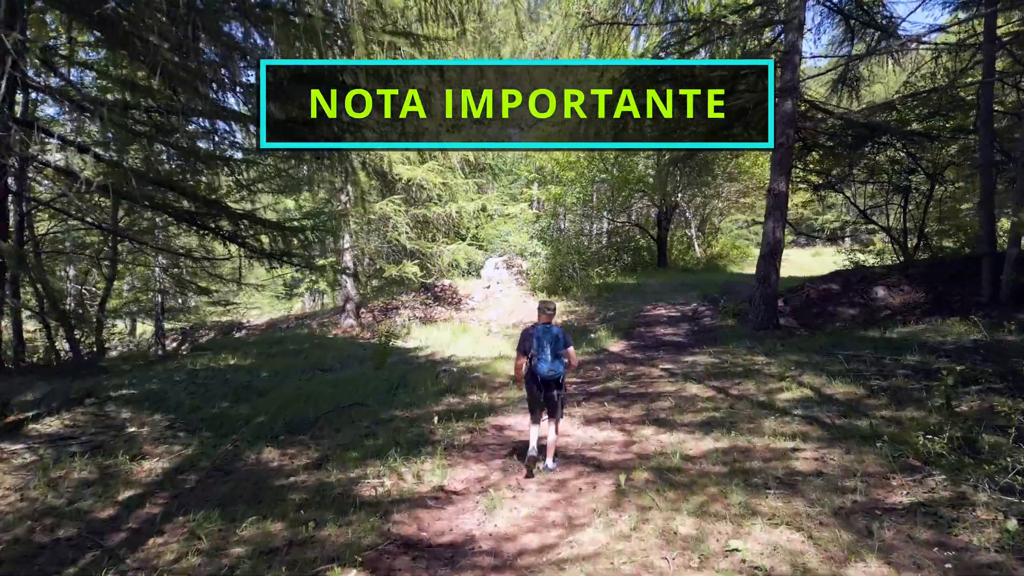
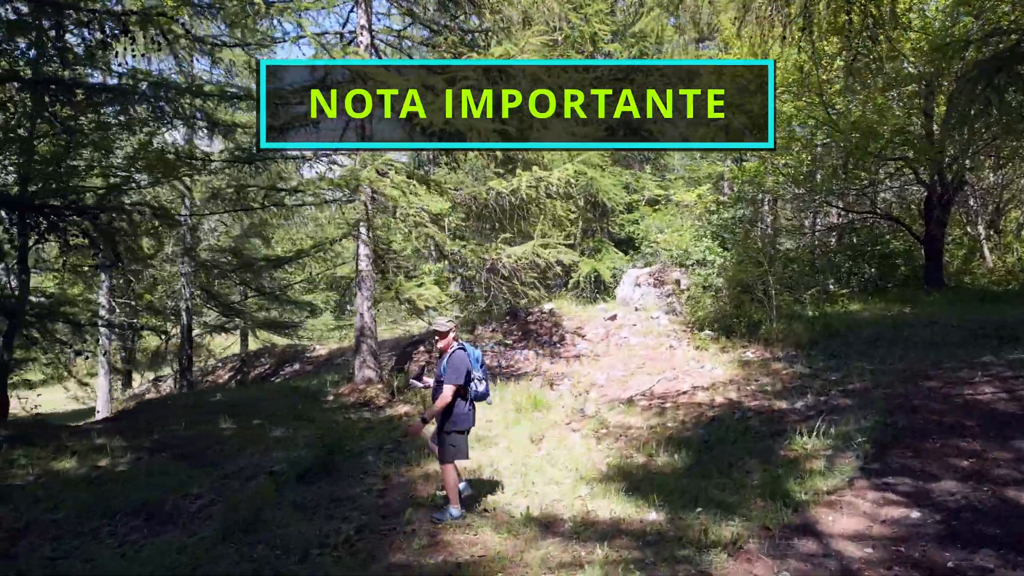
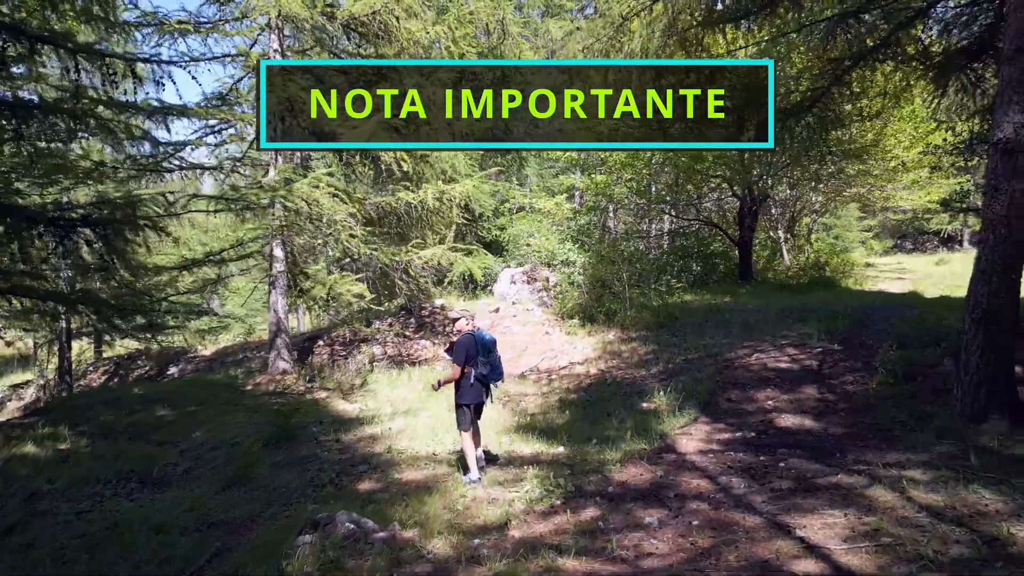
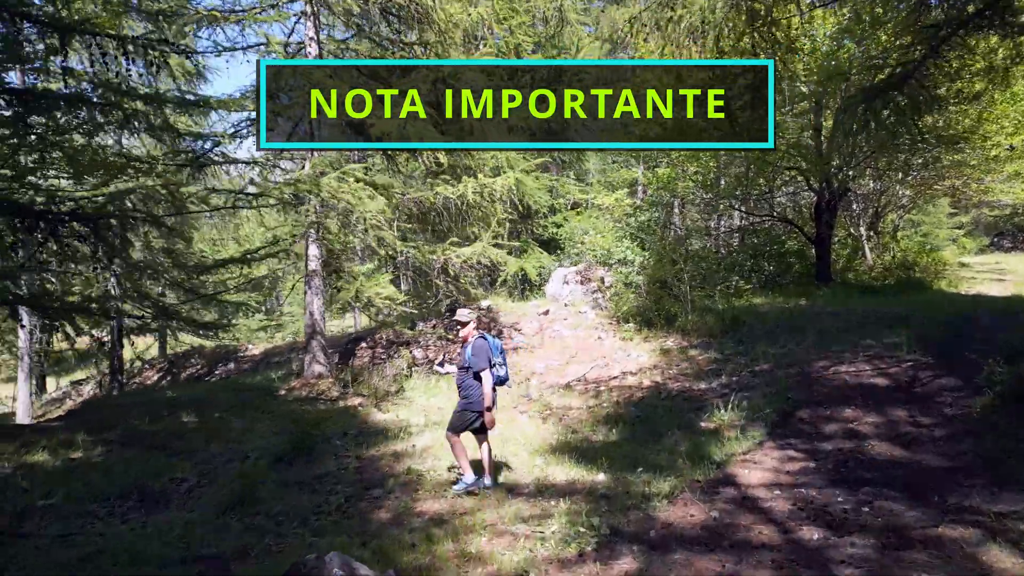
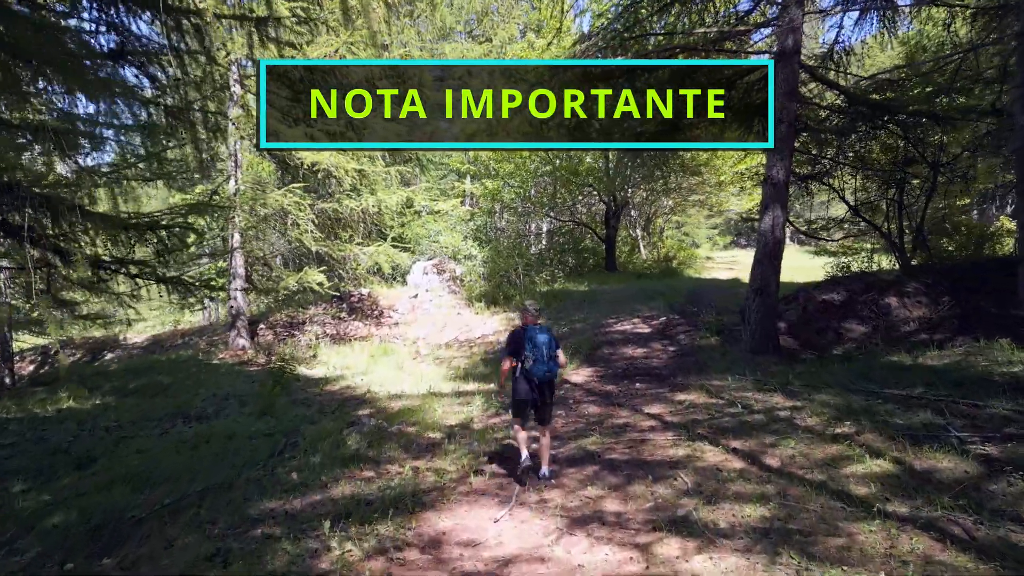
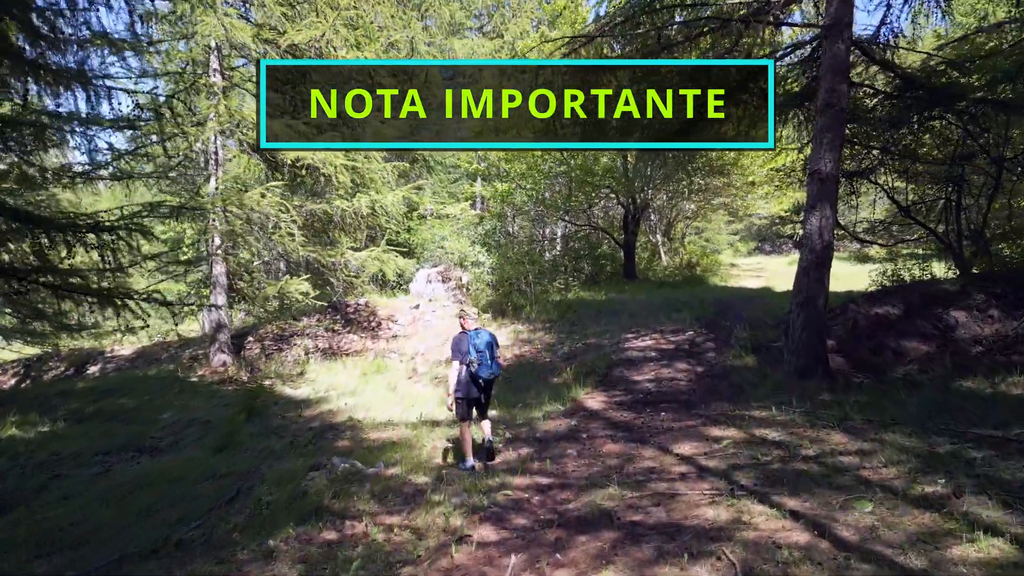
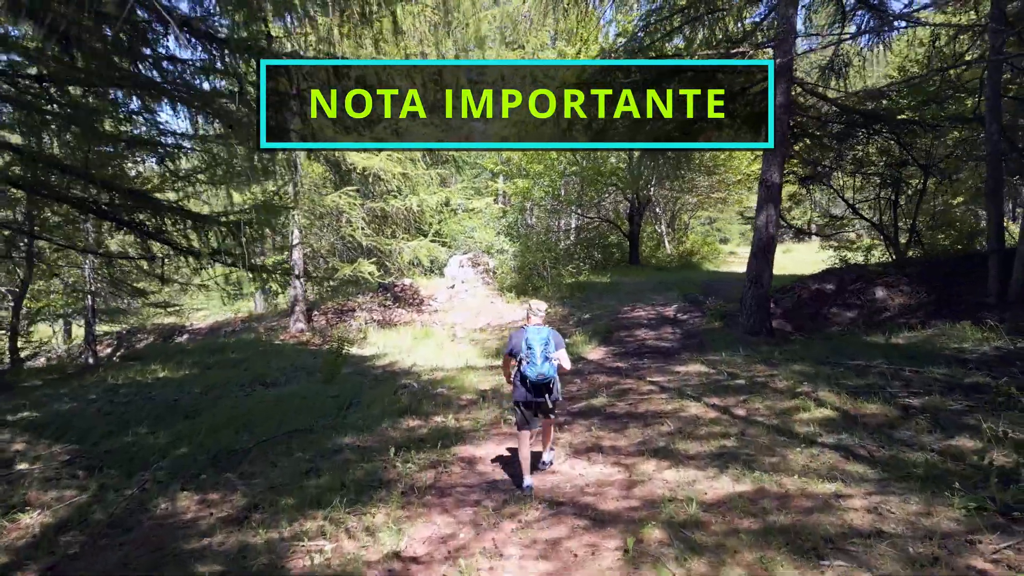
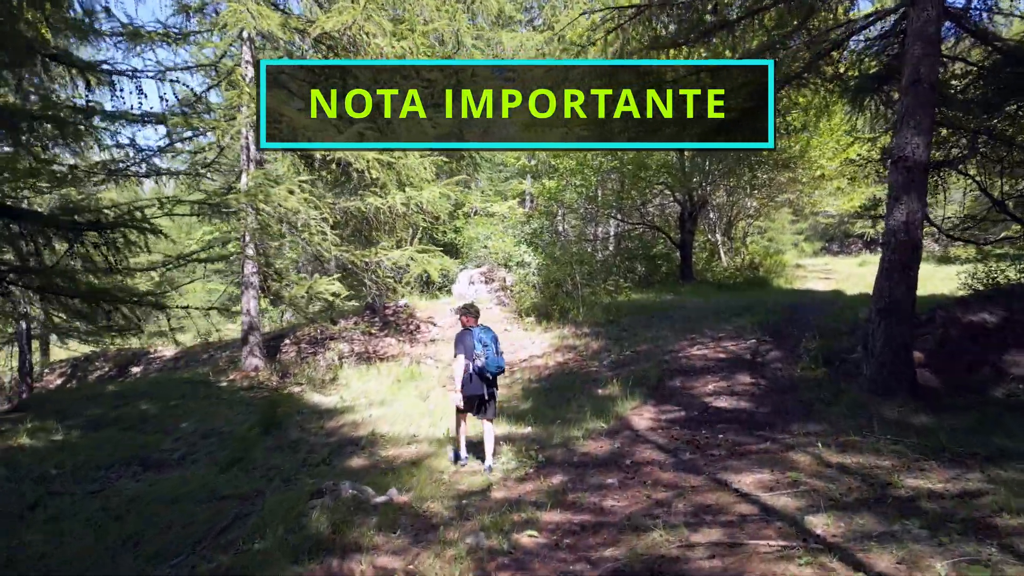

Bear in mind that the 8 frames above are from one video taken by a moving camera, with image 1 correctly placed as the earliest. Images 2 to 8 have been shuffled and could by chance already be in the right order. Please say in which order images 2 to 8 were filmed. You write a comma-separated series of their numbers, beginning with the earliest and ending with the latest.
7, 5, 6, 8, 3, 4, 2
